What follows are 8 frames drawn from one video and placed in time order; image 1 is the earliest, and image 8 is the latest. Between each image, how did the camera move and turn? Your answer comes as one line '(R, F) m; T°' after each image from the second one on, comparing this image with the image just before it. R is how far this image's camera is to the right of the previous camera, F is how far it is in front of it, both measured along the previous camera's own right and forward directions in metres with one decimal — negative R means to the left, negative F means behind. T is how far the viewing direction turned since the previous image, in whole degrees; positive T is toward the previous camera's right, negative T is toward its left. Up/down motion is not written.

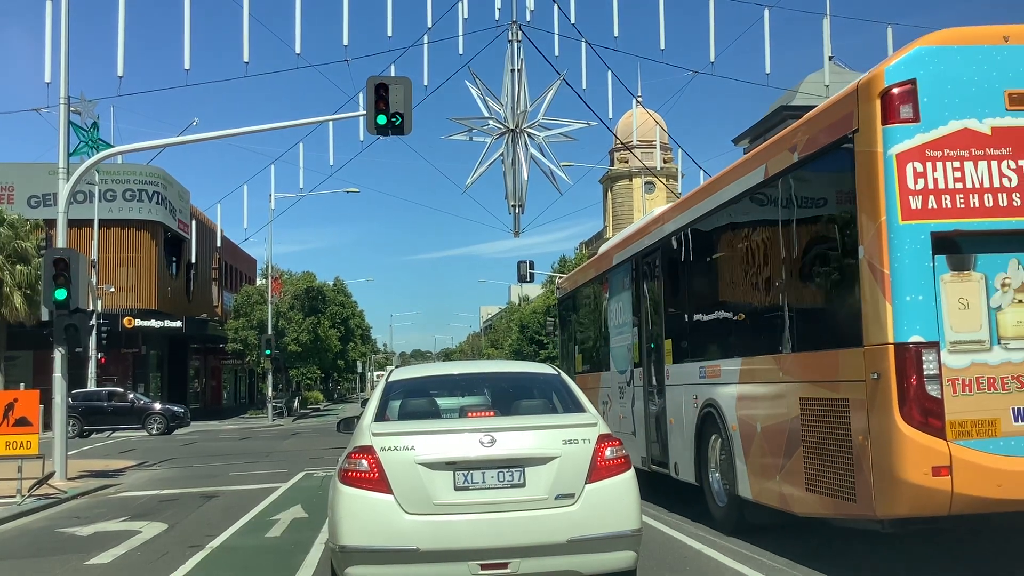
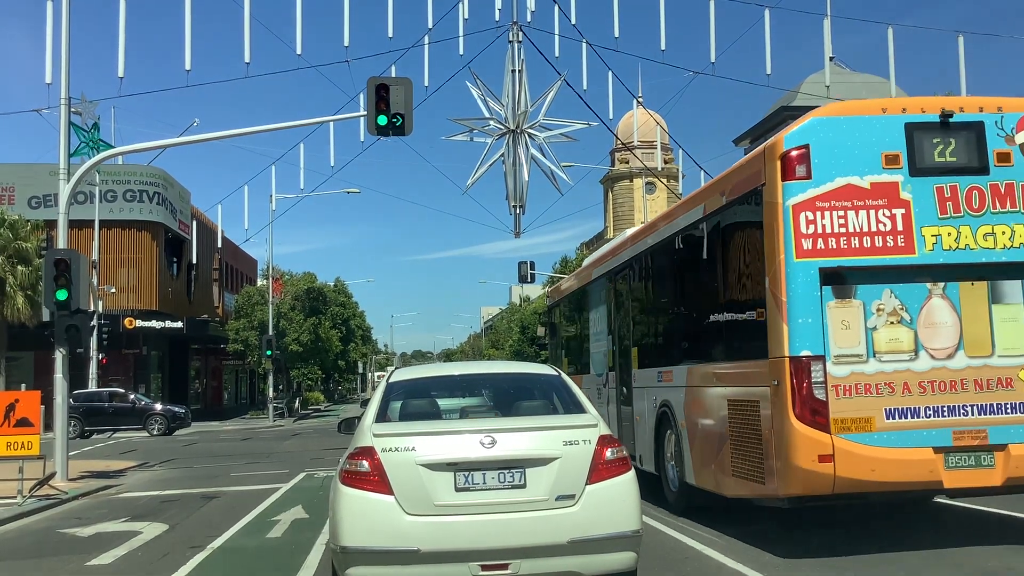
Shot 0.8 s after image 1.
(0.0, 0.0) m; 0°
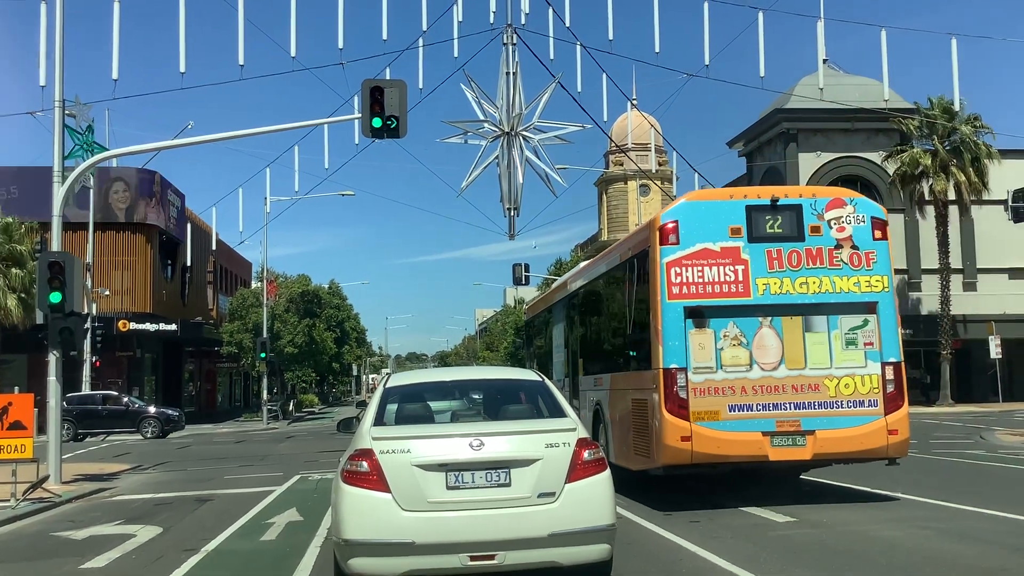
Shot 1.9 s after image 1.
(0.0, 0.0) m; 0°
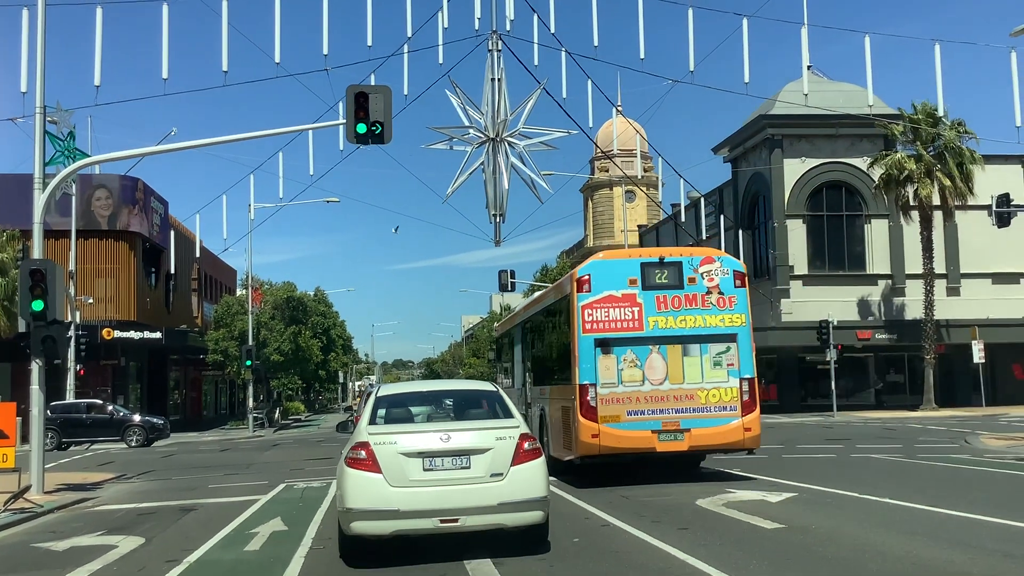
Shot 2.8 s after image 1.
(0.0, 0.0) m; +1°
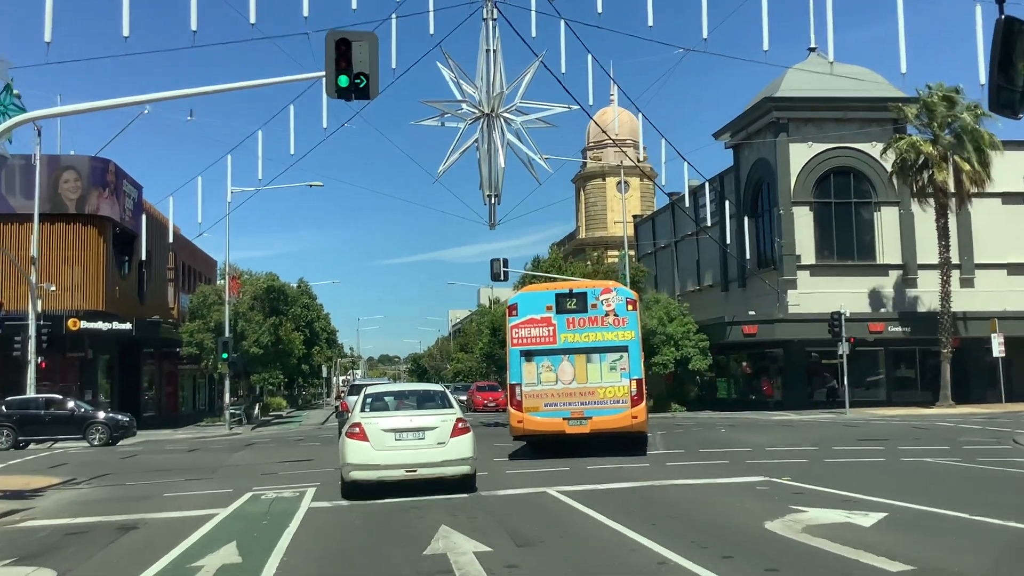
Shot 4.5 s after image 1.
(-0.3, +2.1) m; +1°
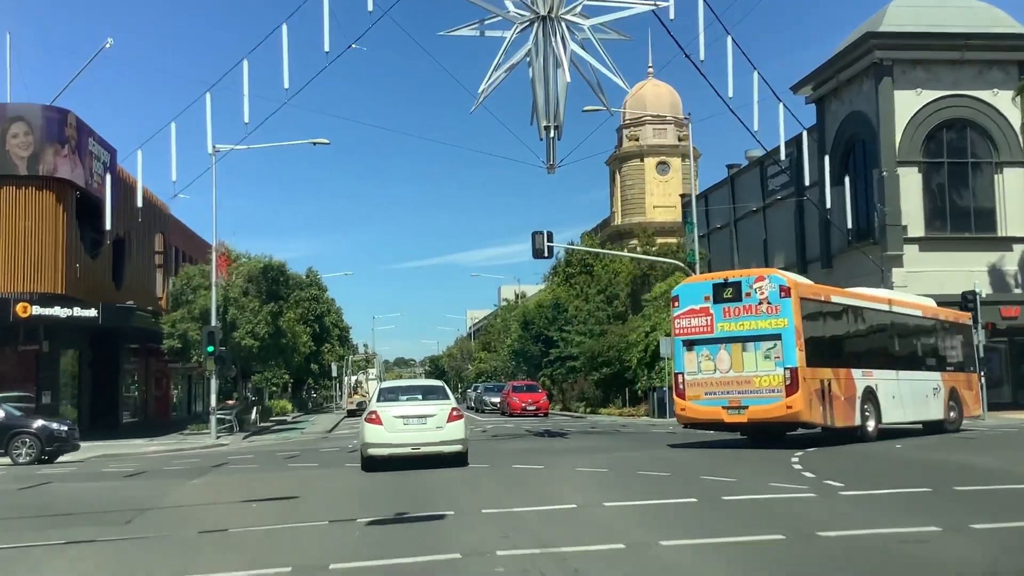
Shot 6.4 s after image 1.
(-1.2, +7.0) m; -1°
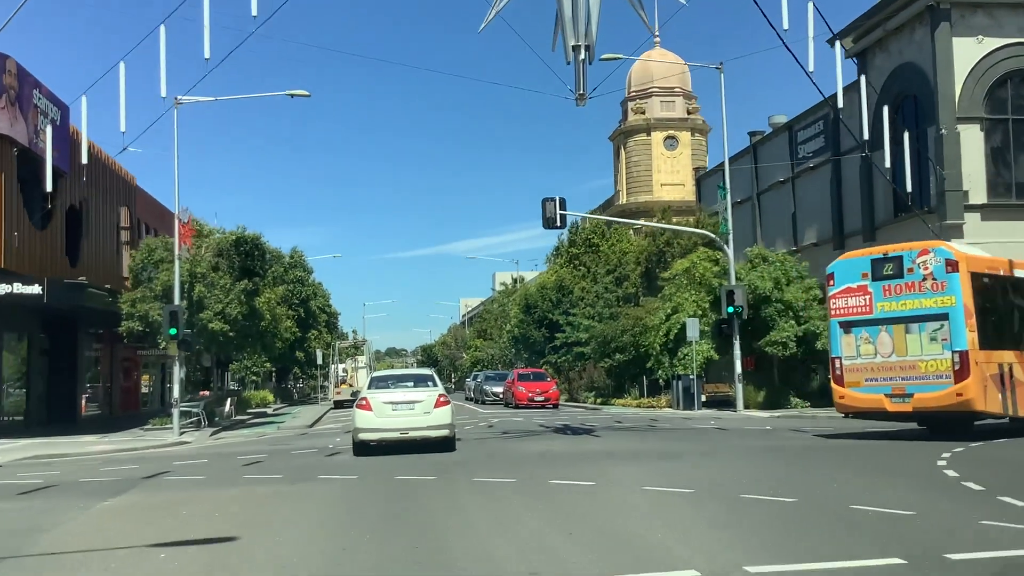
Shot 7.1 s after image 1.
(-0.5, +4.1) m; +1°
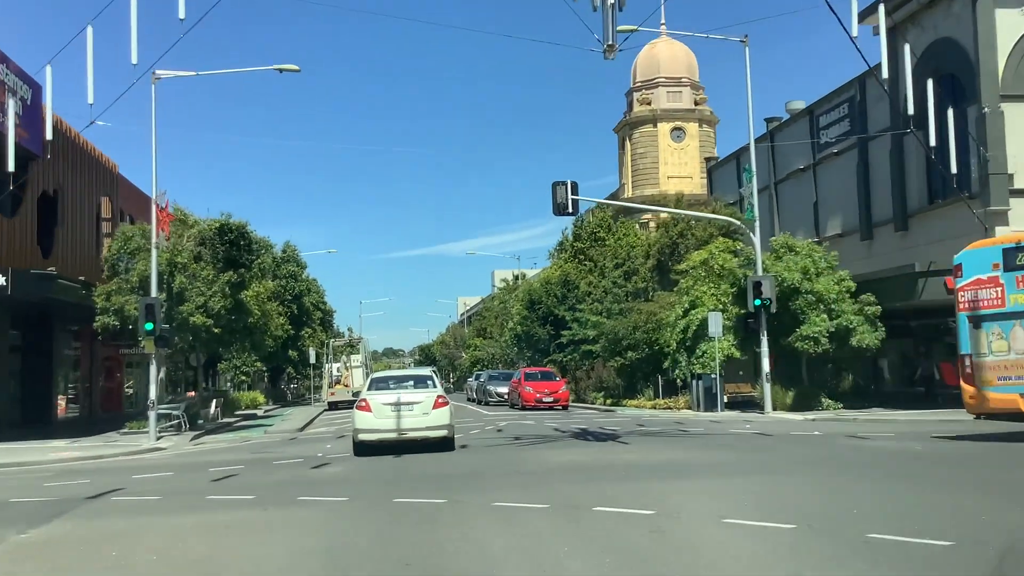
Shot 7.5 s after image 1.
(-0.3, +2.3) m; 0°
